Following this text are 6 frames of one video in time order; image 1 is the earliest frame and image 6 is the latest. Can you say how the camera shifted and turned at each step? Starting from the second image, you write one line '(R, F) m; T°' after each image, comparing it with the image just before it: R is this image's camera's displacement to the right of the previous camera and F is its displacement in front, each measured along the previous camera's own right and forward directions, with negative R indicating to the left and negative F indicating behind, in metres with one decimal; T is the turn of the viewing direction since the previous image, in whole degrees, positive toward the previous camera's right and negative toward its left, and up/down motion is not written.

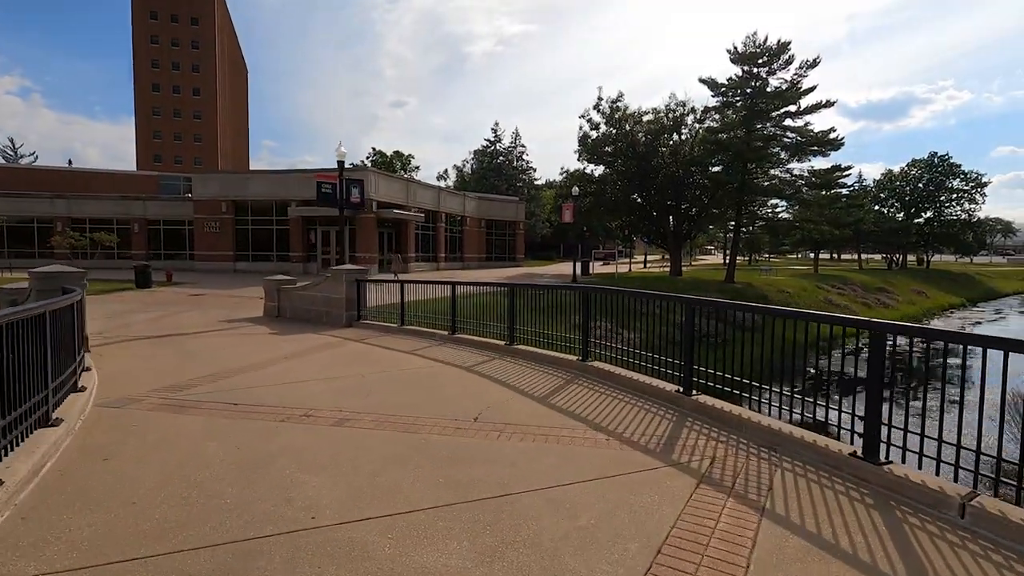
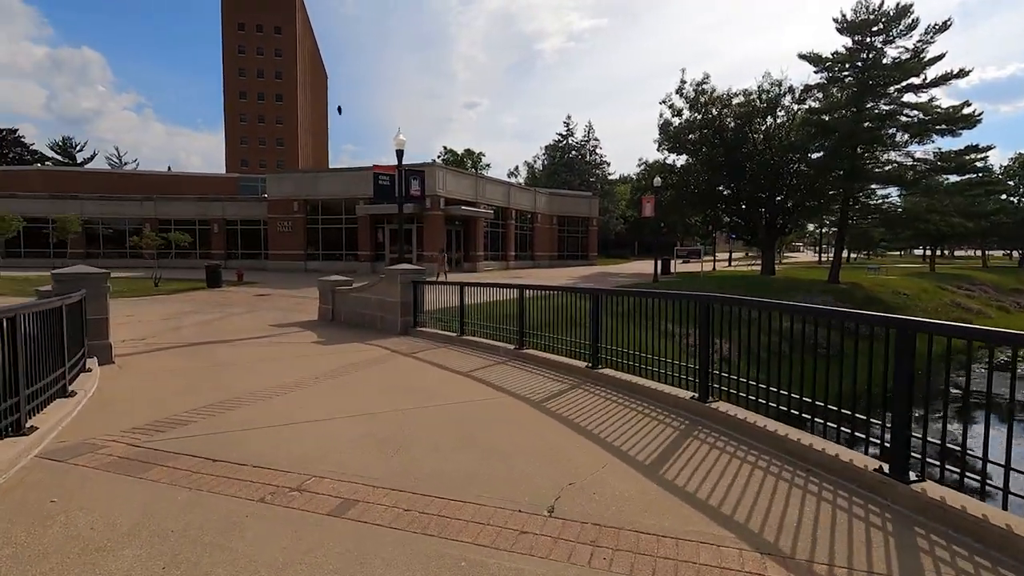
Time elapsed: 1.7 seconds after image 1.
(-0.2, +2.0) m; -7°
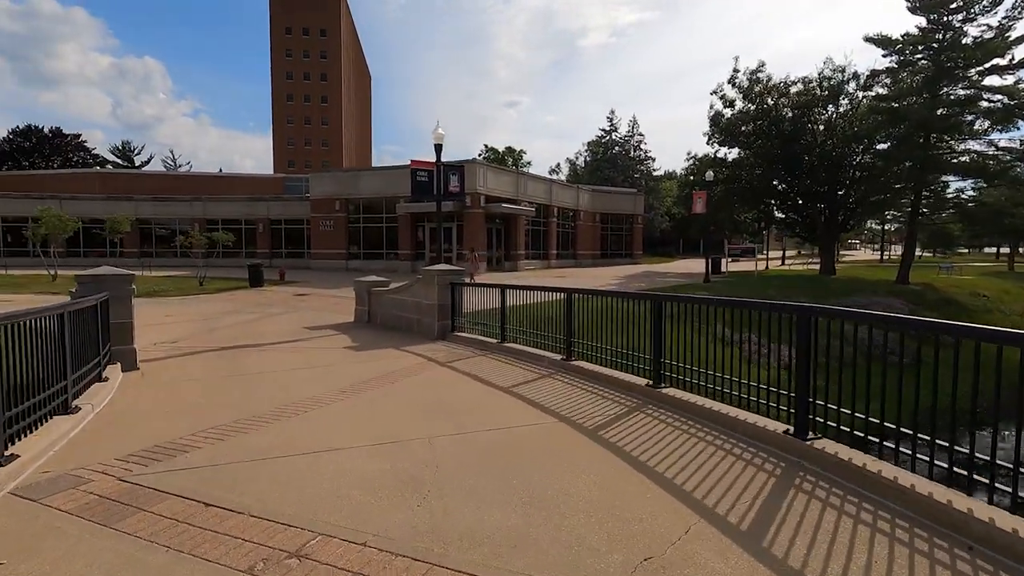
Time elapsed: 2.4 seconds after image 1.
(-0.1, +0.9) m; -4°
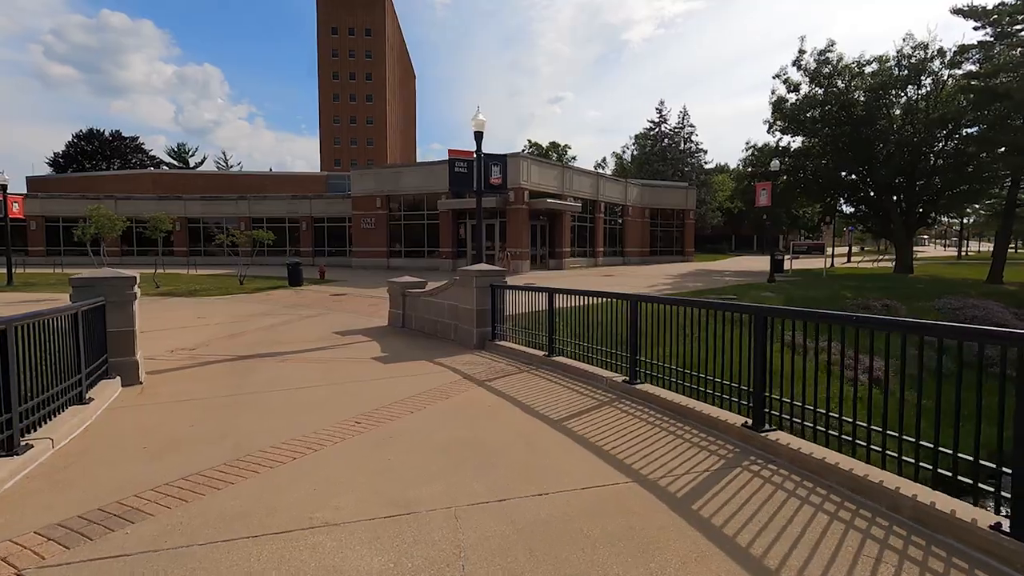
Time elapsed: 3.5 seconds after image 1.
(-0.1, +1.3) m; -5°
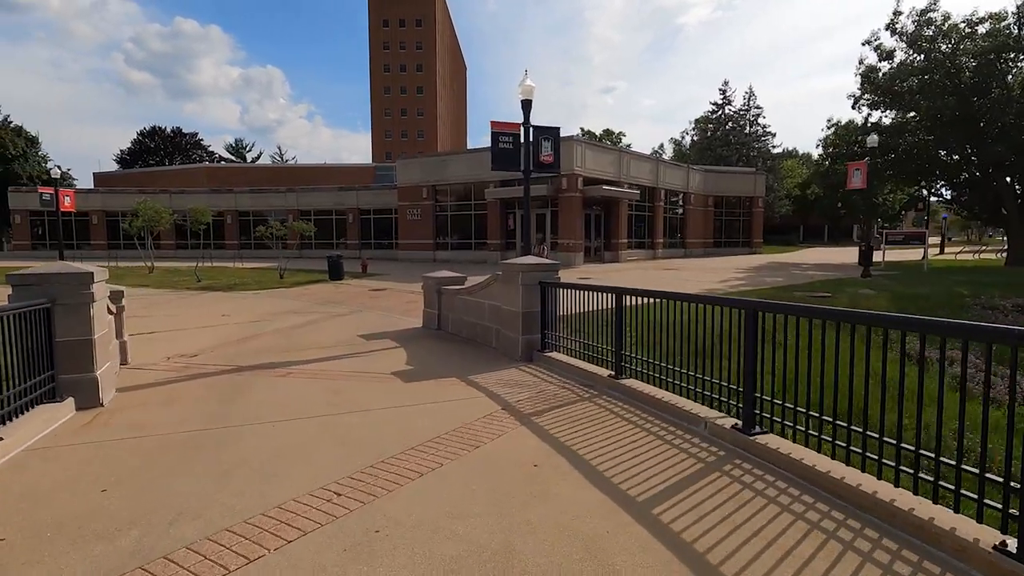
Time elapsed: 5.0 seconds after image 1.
(-0.1, +1.9) m; -5°
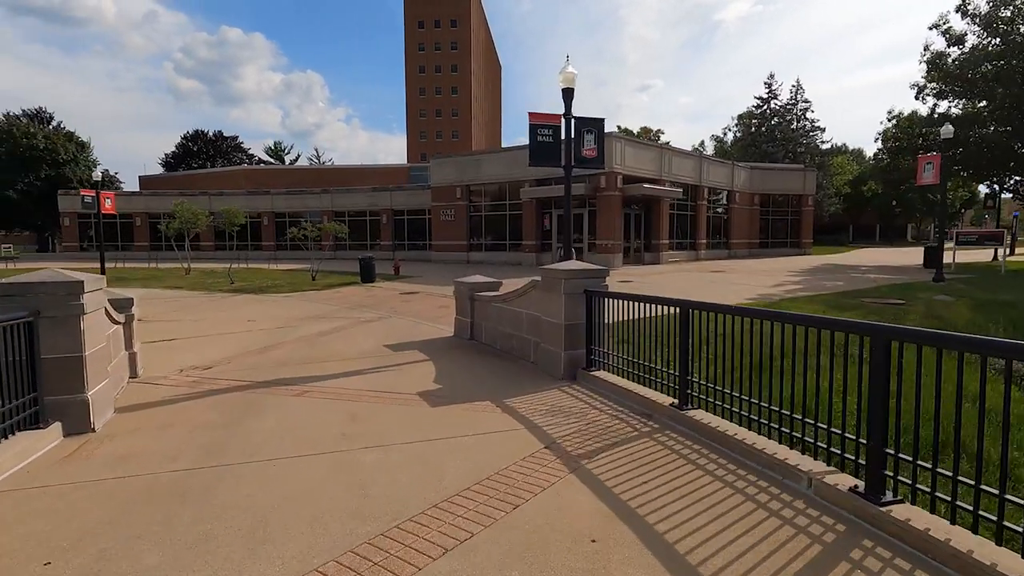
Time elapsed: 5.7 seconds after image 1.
(-0.1, +0.9) m; -4°
